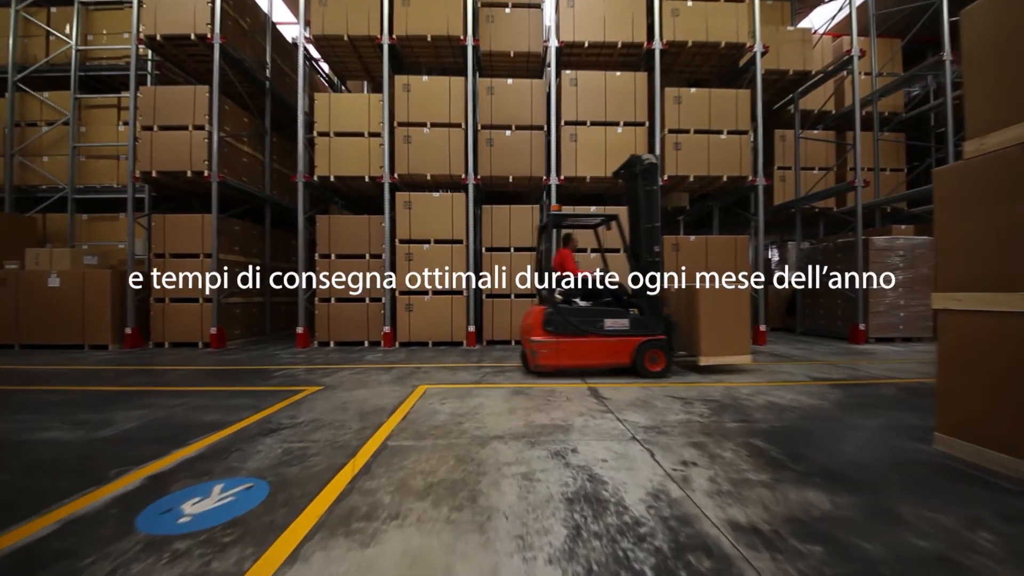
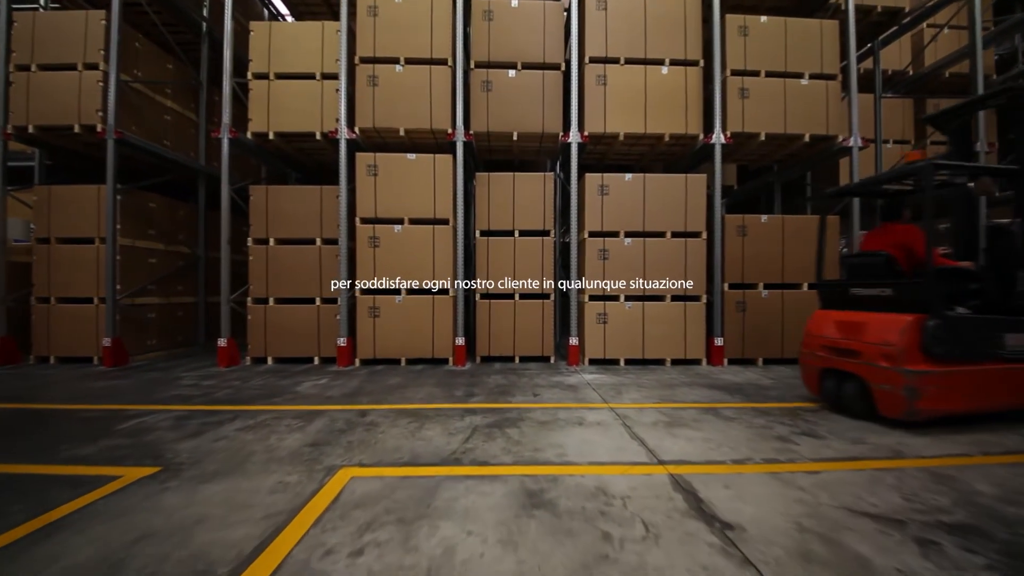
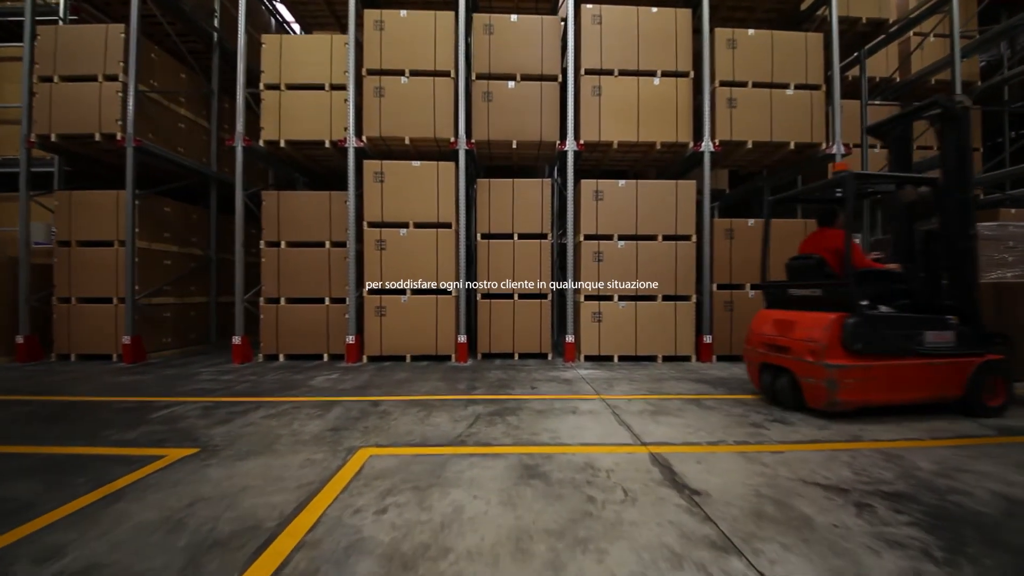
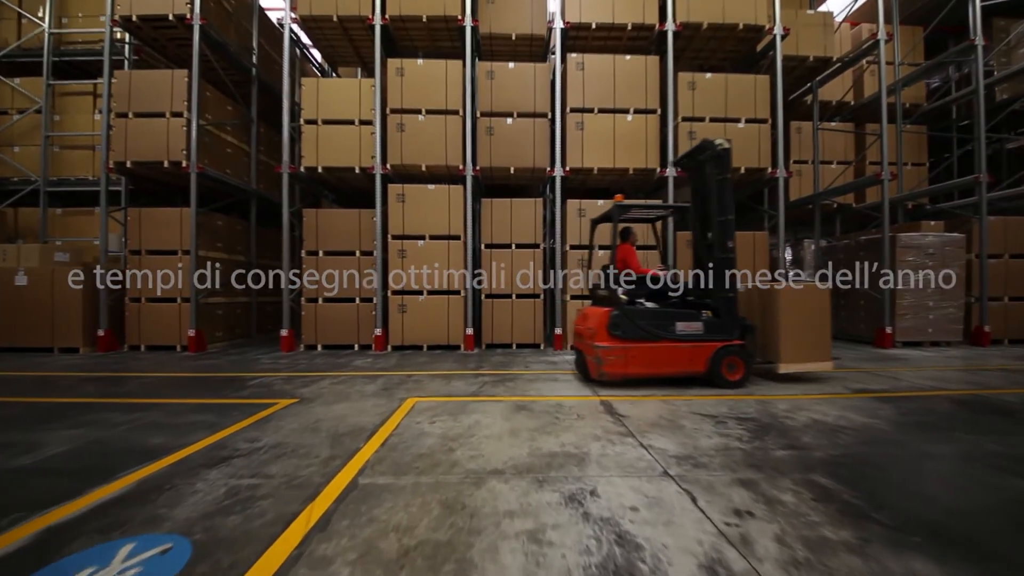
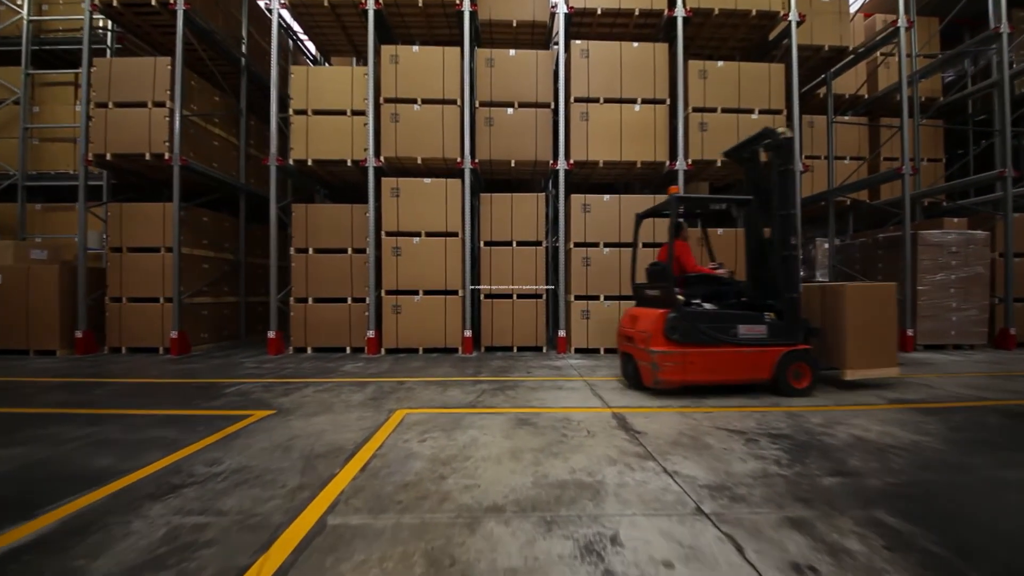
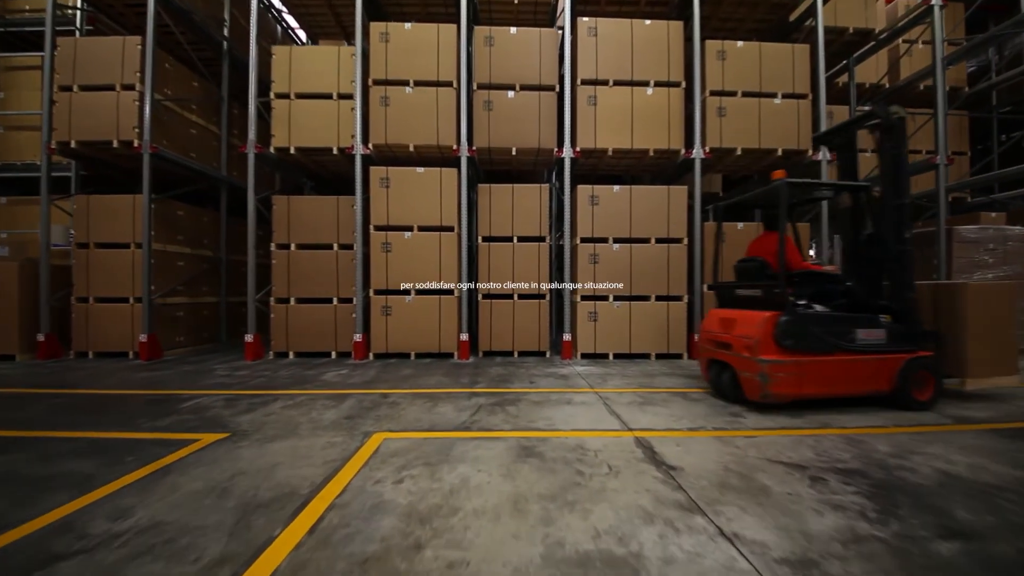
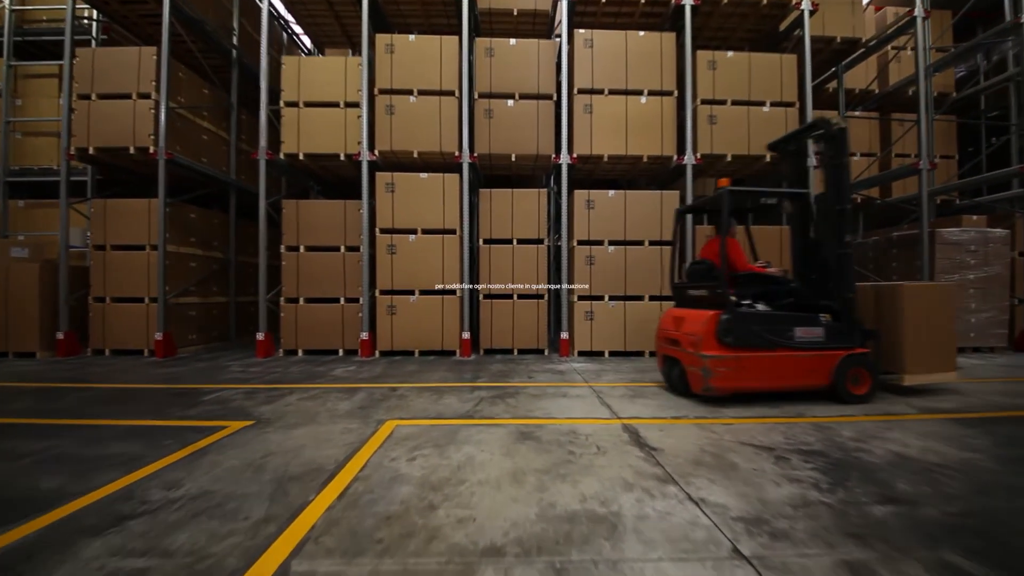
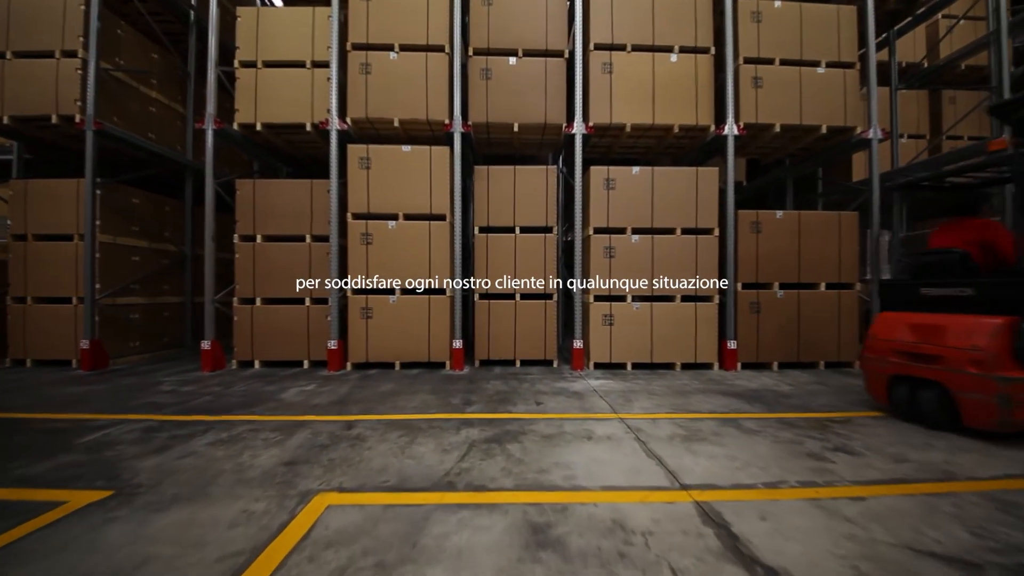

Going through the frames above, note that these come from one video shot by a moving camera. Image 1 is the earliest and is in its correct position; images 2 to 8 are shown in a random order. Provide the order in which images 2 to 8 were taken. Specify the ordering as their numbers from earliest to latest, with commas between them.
4, 5, 7, 6, 3, 2, 8
